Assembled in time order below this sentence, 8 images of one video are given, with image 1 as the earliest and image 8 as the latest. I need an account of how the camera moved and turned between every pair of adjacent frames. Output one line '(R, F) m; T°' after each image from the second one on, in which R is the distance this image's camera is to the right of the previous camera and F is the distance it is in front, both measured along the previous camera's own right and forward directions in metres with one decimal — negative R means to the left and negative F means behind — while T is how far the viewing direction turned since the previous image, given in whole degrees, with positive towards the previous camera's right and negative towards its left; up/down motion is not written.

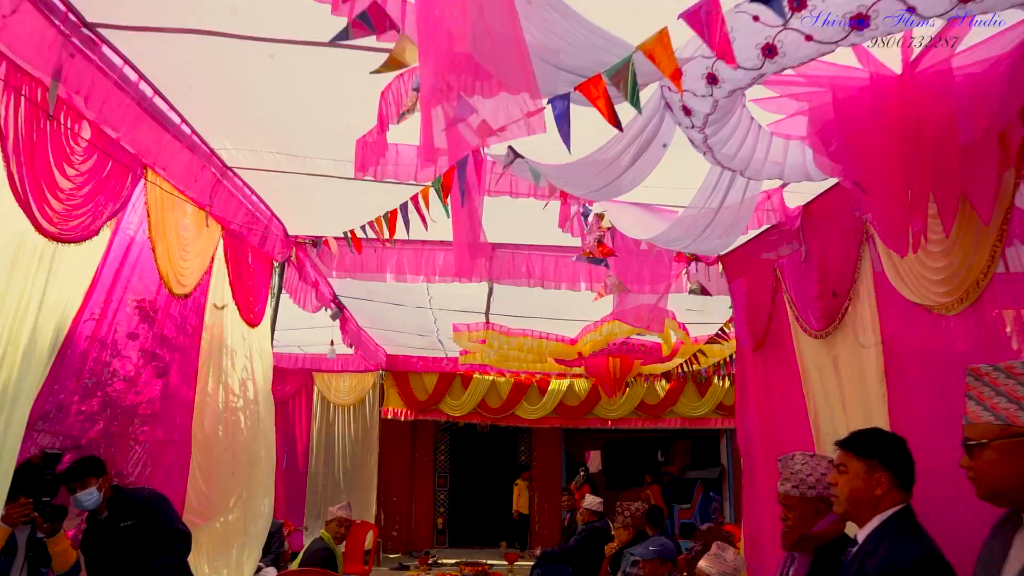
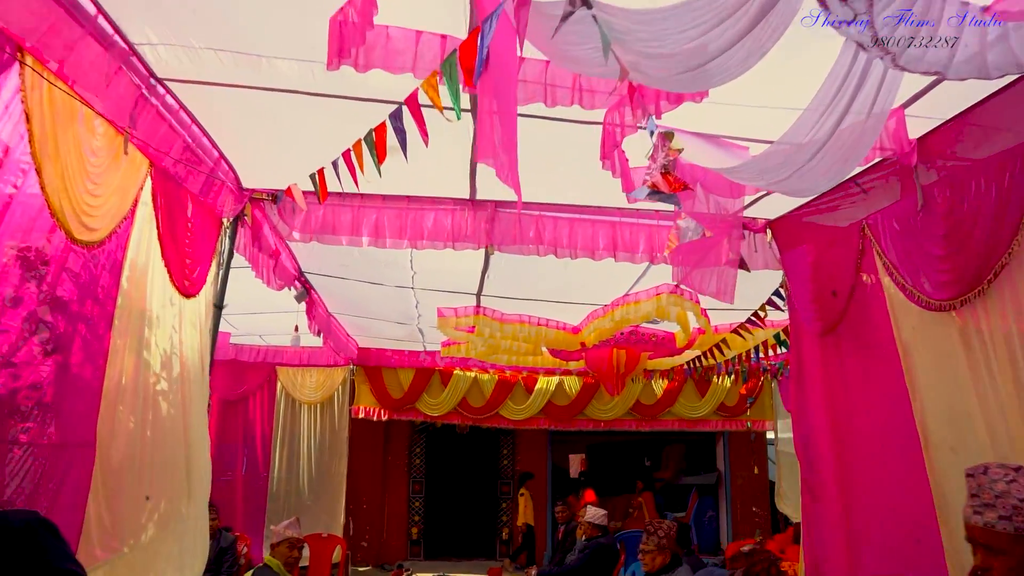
(-0.2, +0.8) m; +2°
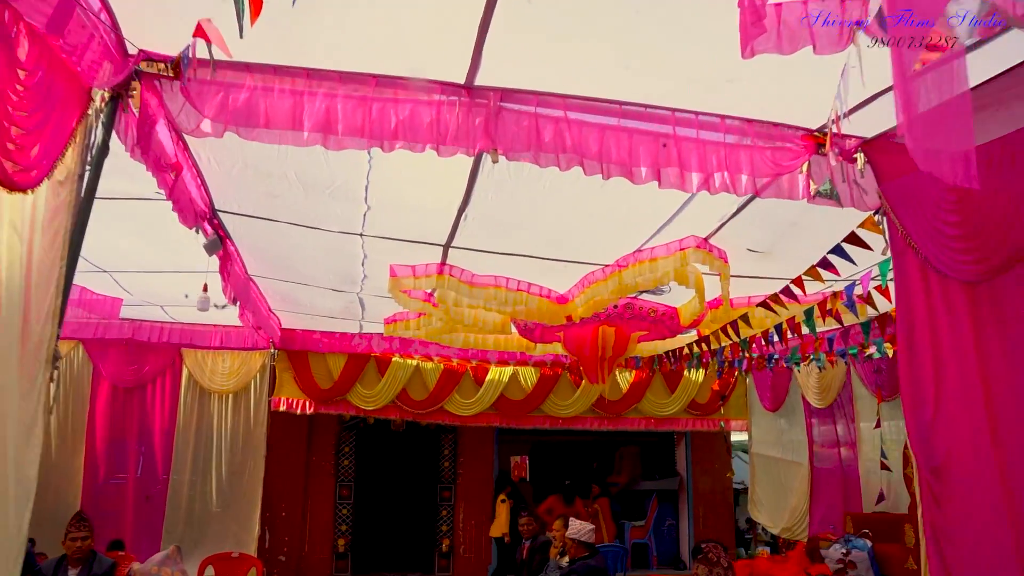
(-0.3, +1.1) m; +6°
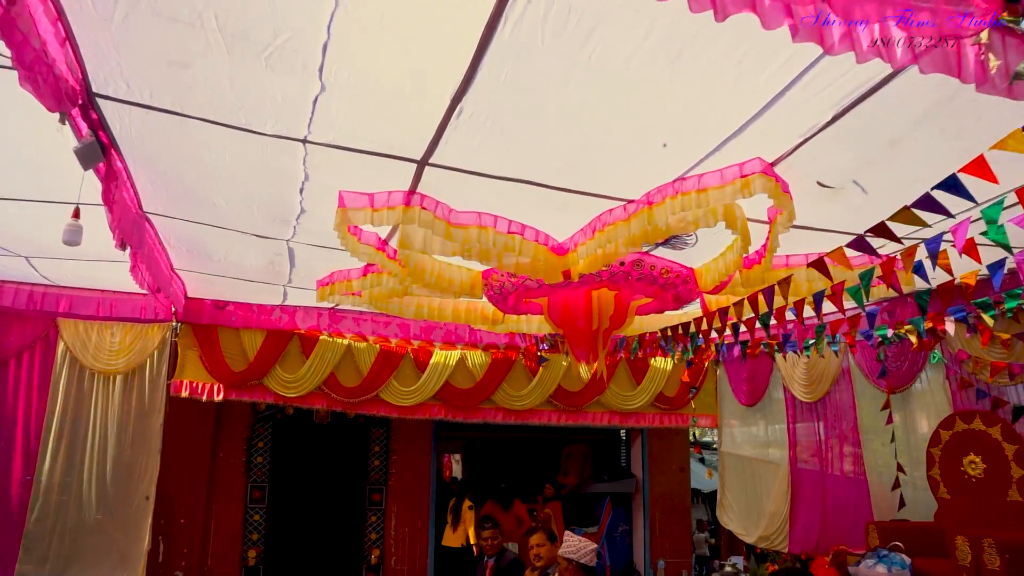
(-0.3, +1.0) m; +6°
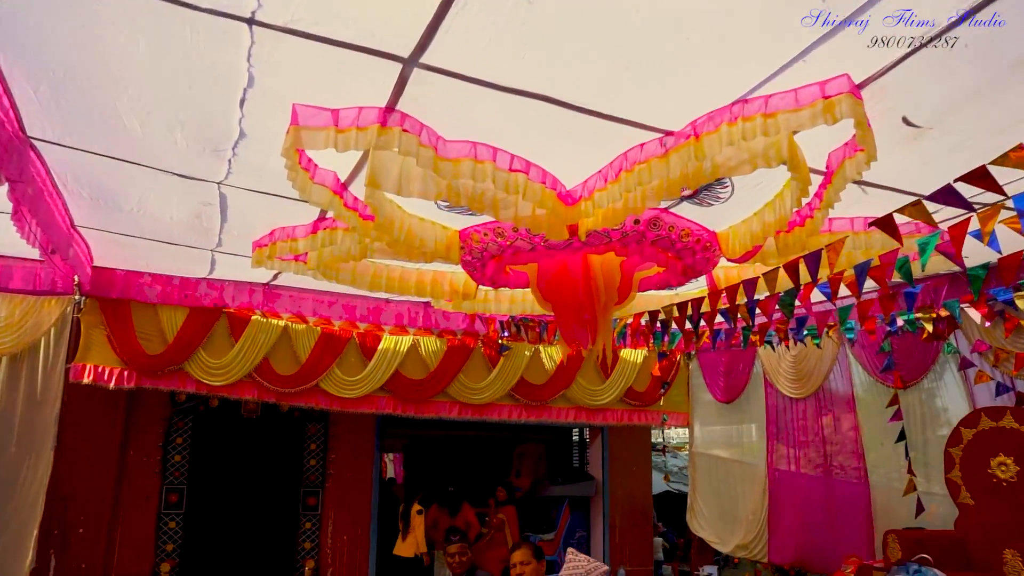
(-0.2, +0.7) m; +5°
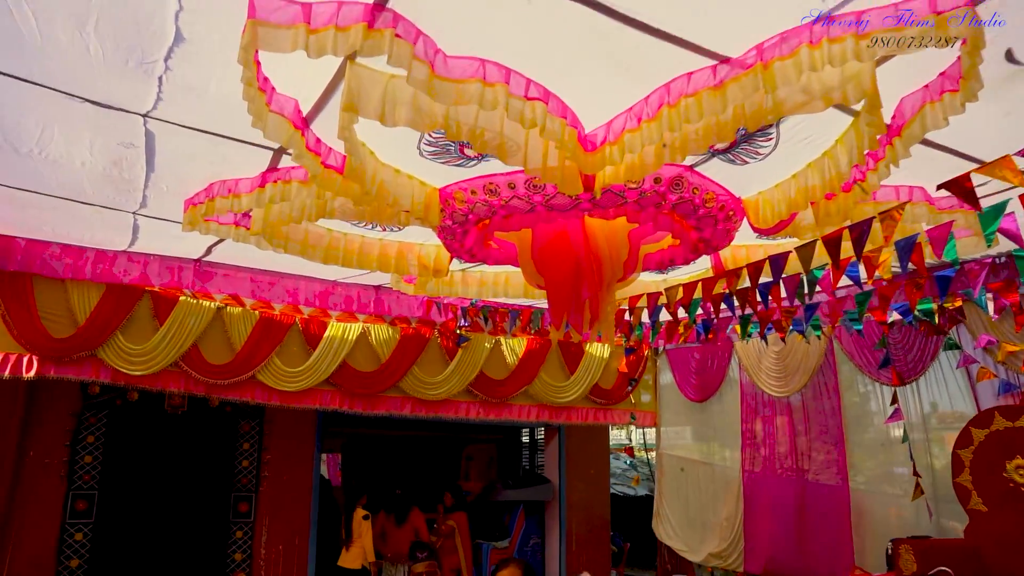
(-0.2, +0.5) m; +5°
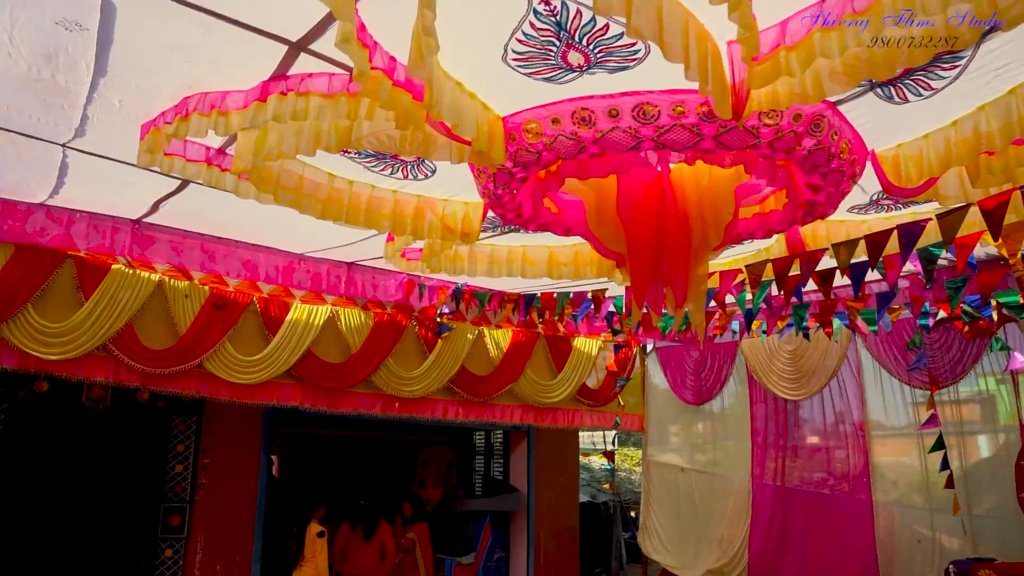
(-0.4, +0.7) m; +6°
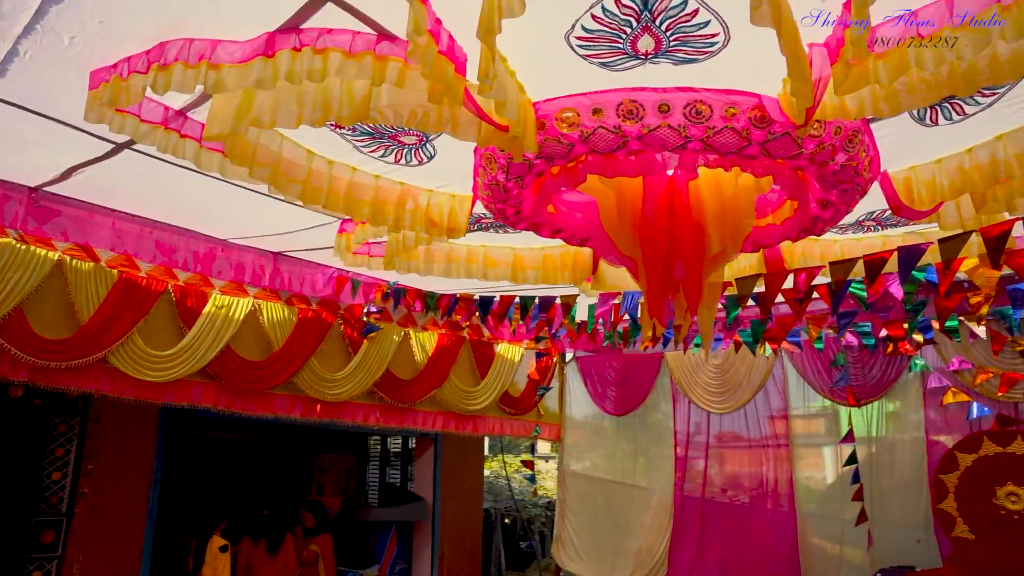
(-0.4, +0.2) m; +10°
